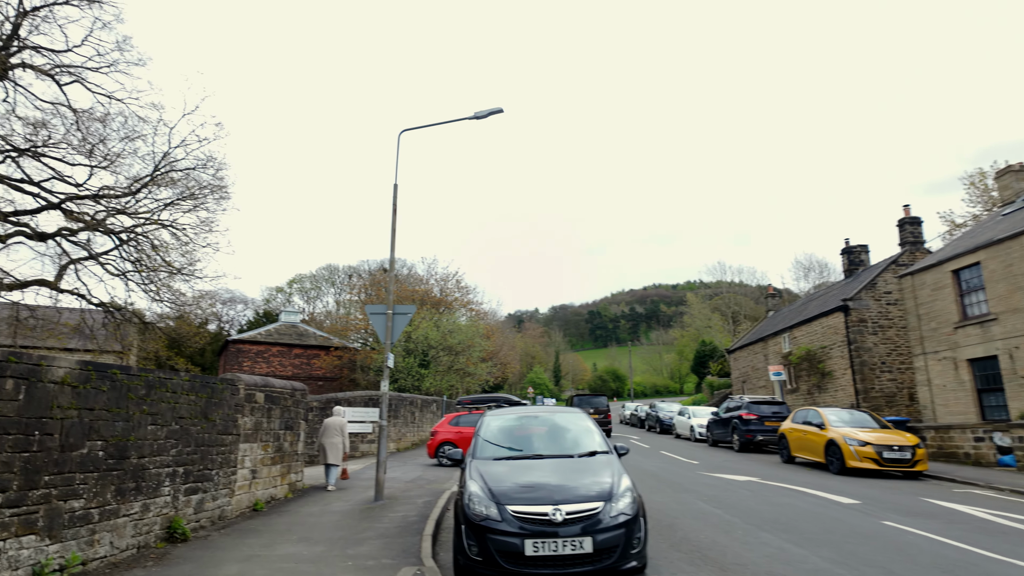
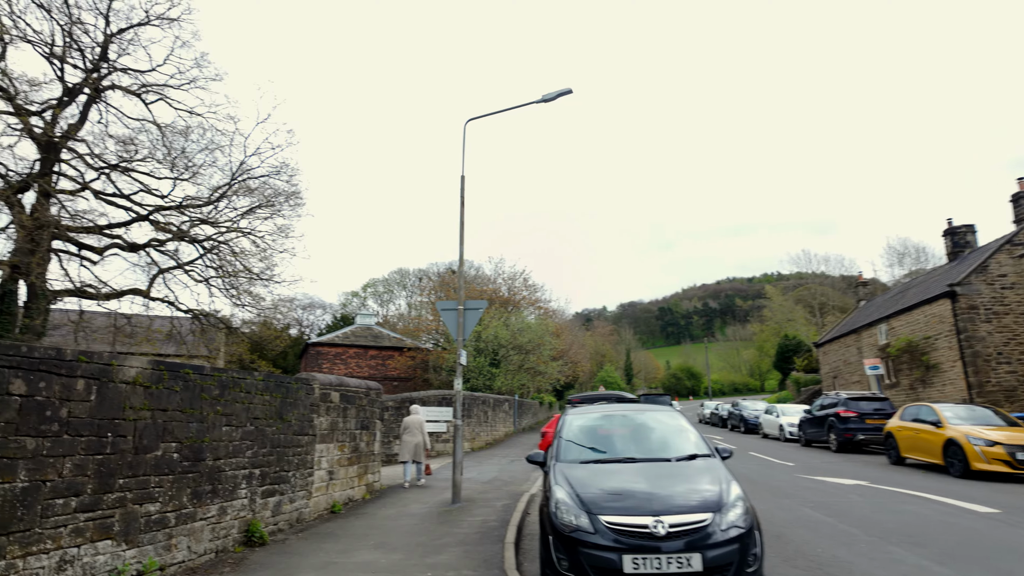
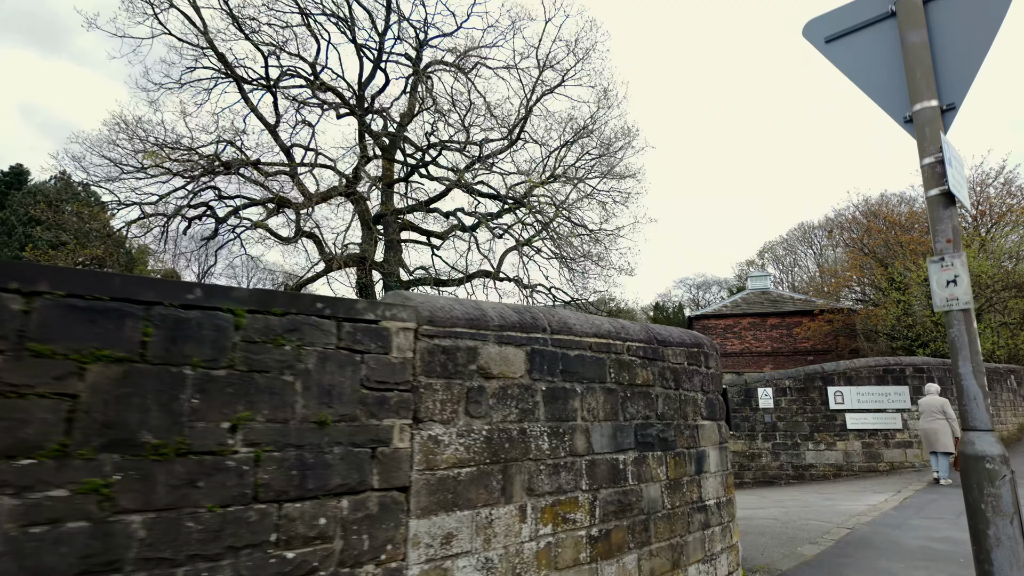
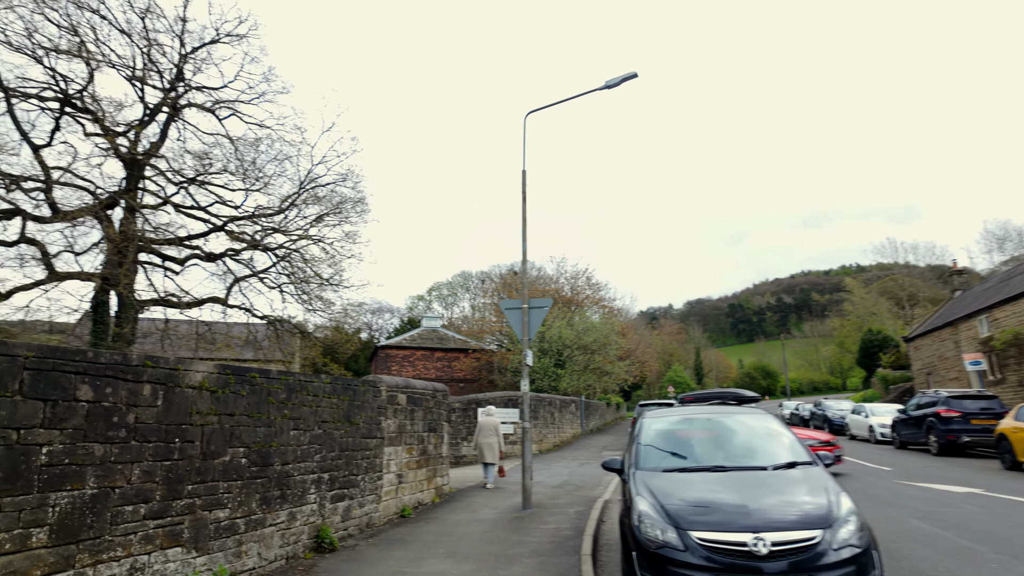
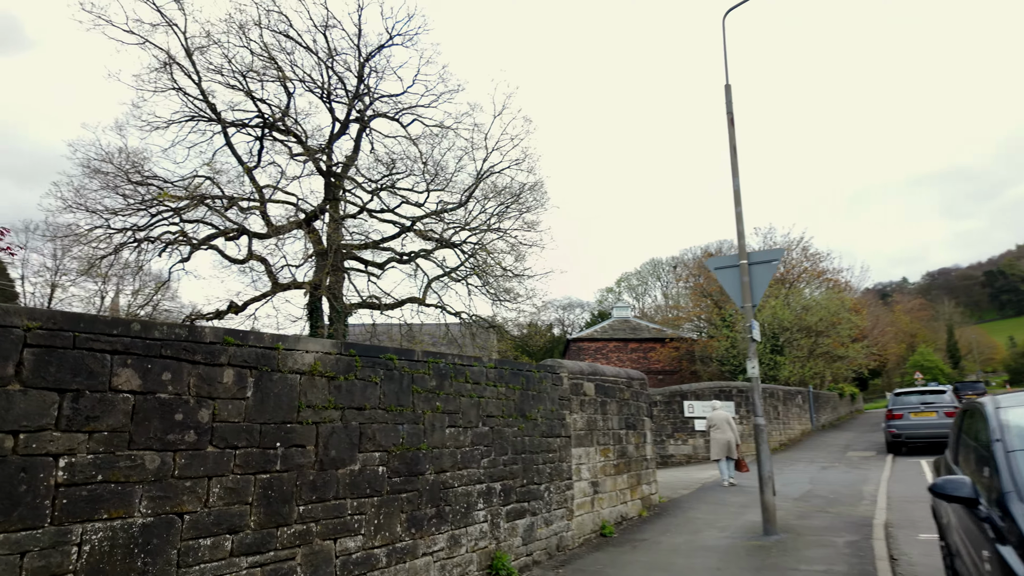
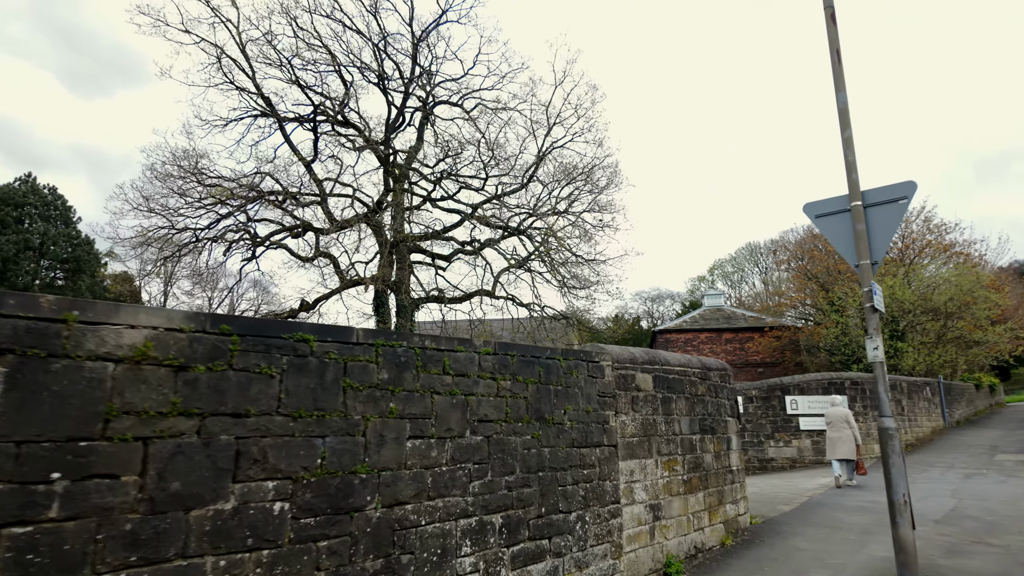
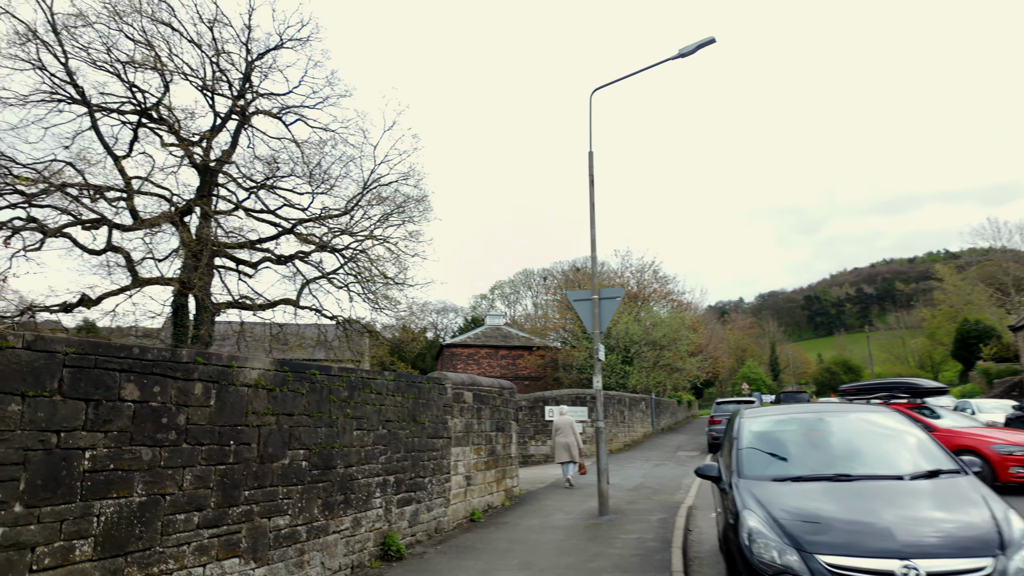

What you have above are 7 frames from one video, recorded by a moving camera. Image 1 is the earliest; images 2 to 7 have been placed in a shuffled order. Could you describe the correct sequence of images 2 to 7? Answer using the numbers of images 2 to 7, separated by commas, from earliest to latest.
2, 4, 7, 5, 6, 3
